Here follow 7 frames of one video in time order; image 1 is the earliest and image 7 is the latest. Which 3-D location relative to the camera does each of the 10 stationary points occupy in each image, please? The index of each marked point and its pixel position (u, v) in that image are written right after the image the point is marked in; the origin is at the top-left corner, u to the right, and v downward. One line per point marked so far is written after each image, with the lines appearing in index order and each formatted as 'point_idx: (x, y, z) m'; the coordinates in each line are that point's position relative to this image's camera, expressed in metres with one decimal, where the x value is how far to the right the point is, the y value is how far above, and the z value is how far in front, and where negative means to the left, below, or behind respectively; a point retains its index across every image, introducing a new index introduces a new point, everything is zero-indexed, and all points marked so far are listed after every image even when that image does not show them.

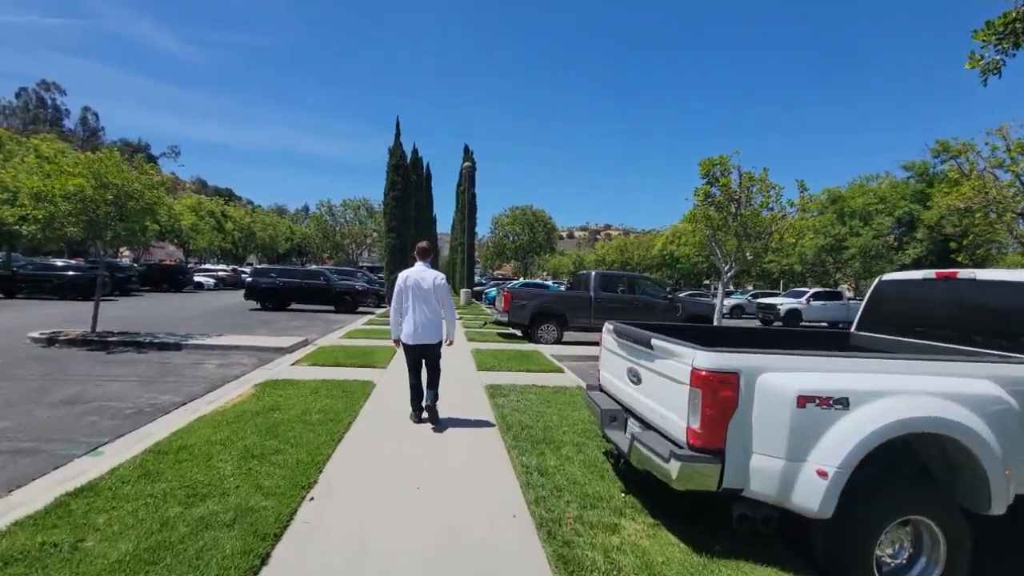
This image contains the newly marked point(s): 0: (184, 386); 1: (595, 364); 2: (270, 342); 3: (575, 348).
0: (-6.3, -1.9, +9.0) m
1: (+2.3, -2.2, +13.5) m
2: (-7.0, -1.6, +13.8) m
3: (+2.0, -2.0, +15.4) m
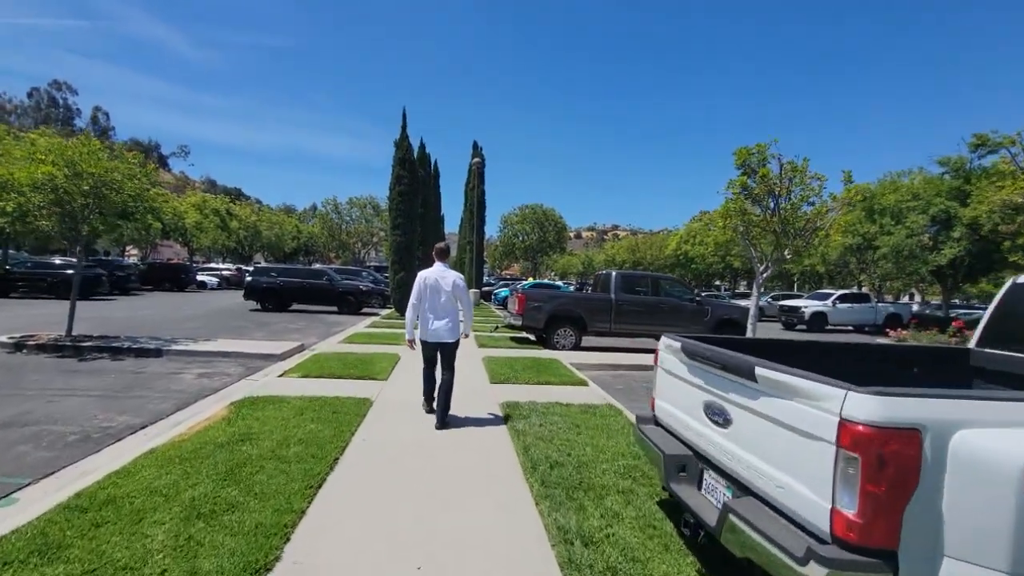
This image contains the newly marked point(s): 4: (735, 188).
0: (-5.9, -1.9, +7.8) m
1: (+2.7, -2.3, +12.2) m
2: (-6.6, -1.6, +12.6) m
3: (+2.4, -2.0, +14.0) m
4: (+6.4, +2.8, +13.4) m
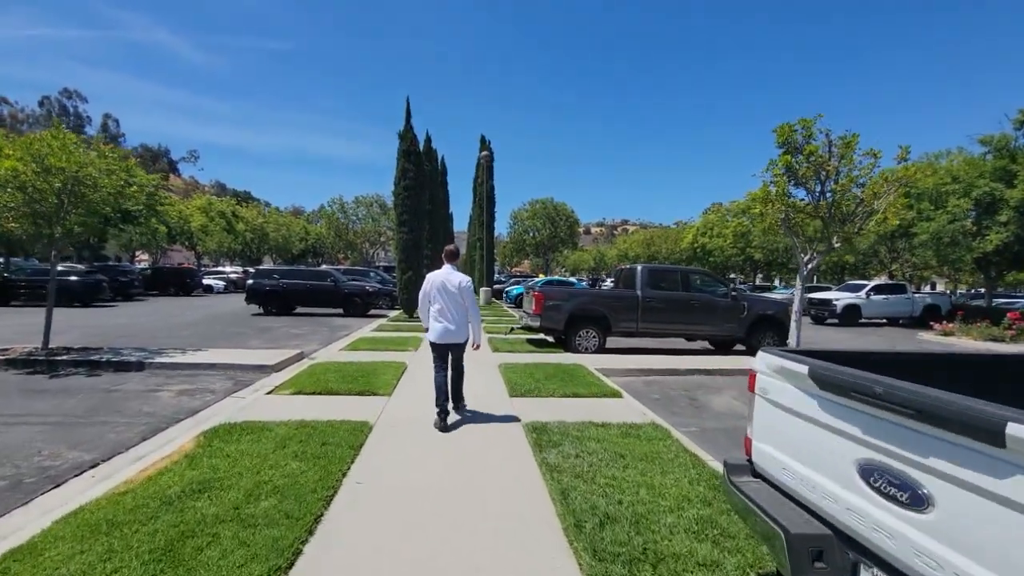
0: (-5.6, -2.0, +6.6) m
1: (+3.2, -2.2, +10.8) m
2: (-6.2, -1.7, +11.5) m
3: (+2.9, -1.9, +12.7) m
4: (+6.8, +3.0, +11.9) m
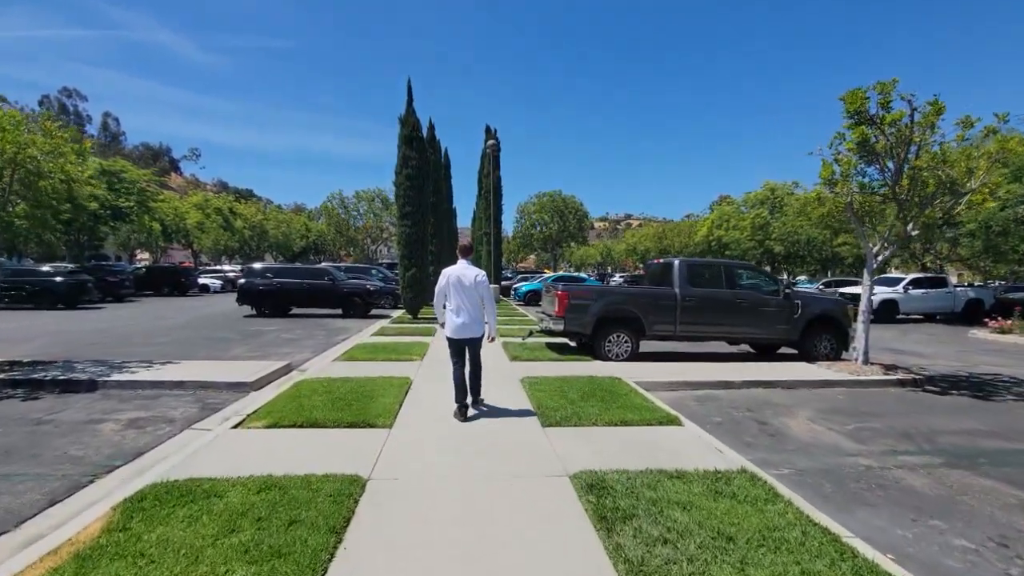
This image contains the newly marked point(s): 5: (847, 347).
0: (-5.1, -2.1, +4.9) m
1: (+3.7, -2.2, +9.0) m
2: (-5.7, -1.7, +9.7) m
3: (+3.4, -1.9, +10.9) m
4: (+7.2, +3.1, +10.1) m
5: (+9.1, -1.6, +12.9) m
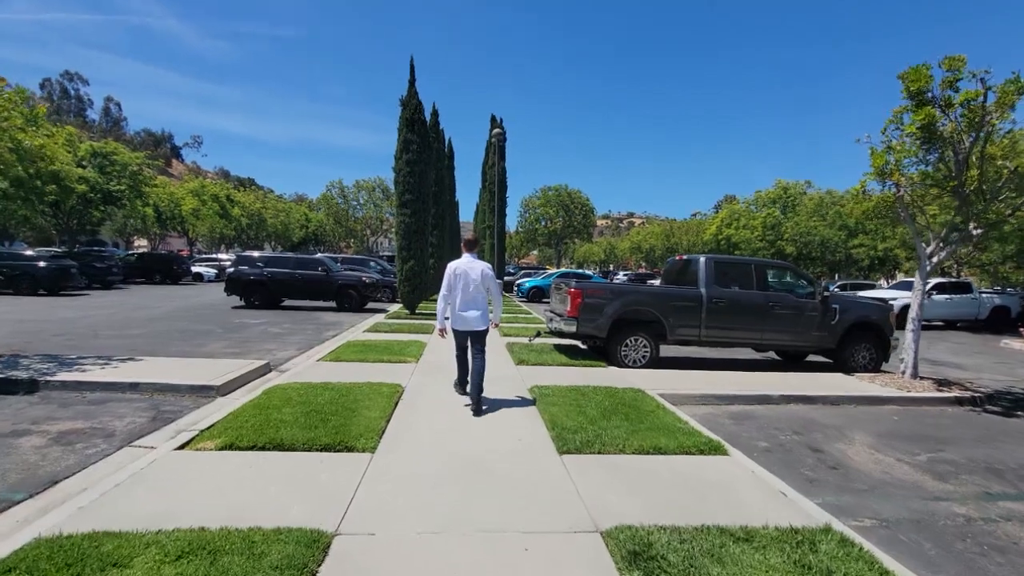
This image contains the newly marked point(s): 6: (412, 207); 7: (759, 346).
0: (-5.0, -1.9, +3.7) m
1: (+3.8, -2.2, +7.8) m
2: (-5.6, -1.5, +8.5) m
3: (+3.5, -1.9, +9.7) m
4: (+7.5, +3.0, +8.8) m
5: (+9.2, -1.7, +11.6) m
6: (-4.1, +3.3, +19.4) m
7: (+5.9, -1.4, +11.3) m
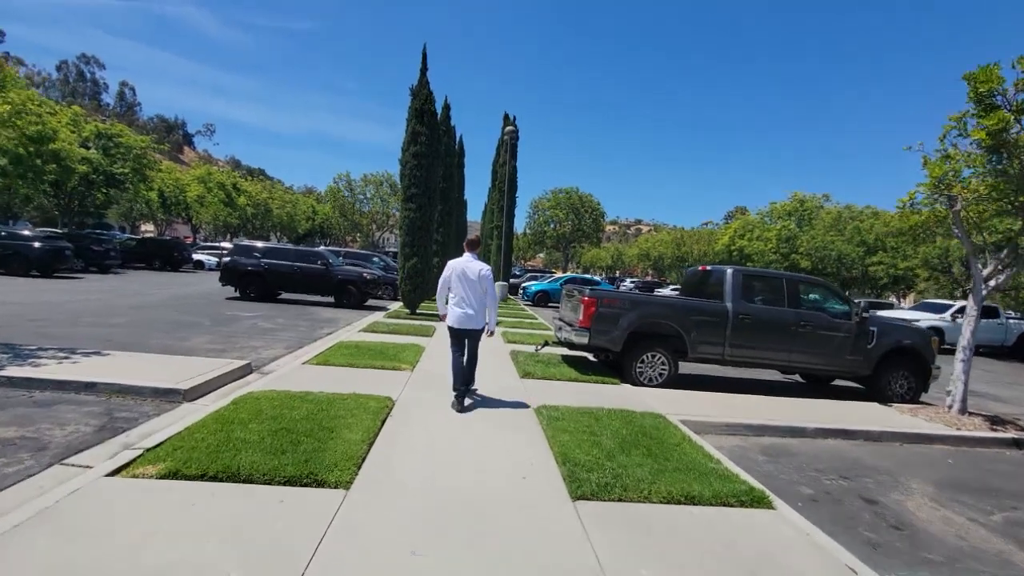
0: (-5.0, -1.8, +2.8) m
1: (+3.8, -2.4, +6.9) m
2: (-5.5, -1.4, +7.7) m
3: (+3.6, -2.1, +8.7) m
4: (+7.7, +2.5, +7.8) m
5: (+9.3, -2.2, +10.6) m
6: (-3.7, +3.4, +18.6) m
7: (+6.0, -1.8, +10.3) m
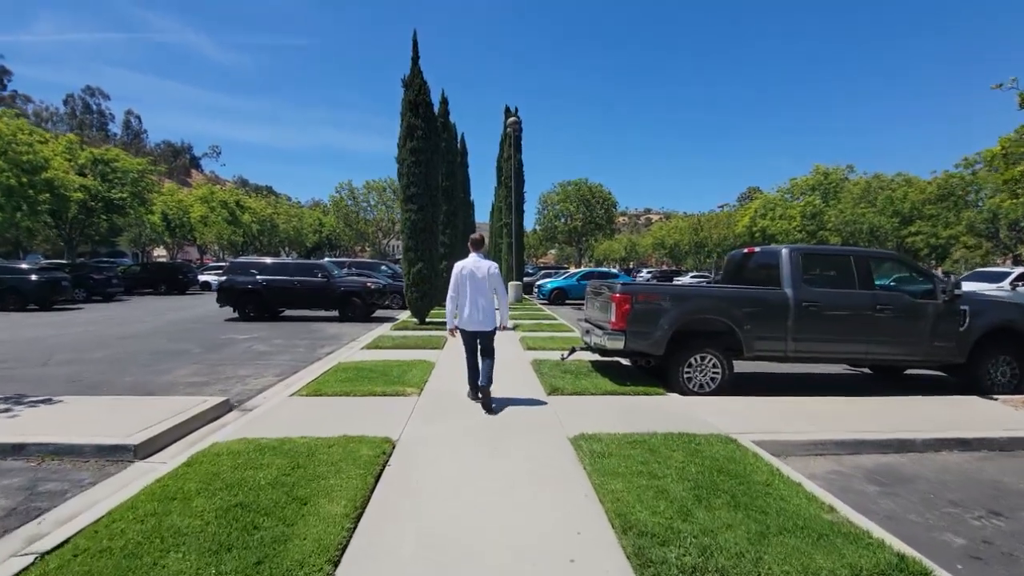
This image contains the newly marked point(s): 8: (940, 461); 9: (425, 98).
0: (-4.7, -2.1, +1.5) m
1: (+4.2, -2.2, +5.3) m
2: (-5.1, -1.8, +6.3) m
3: (+4.0, -1.9, +7.2) m
4: (+7.8, +3.1, +6.1) m
5: (+9.8, -1.6, +8.9) m
6: (-3.4, +3.1, +17.2) m
7: (+6.4, -1.4, +8.7) m
8: (+5.3, -2.2, +5.9) m
9: (-3.1, +6.8, +17.2) m
